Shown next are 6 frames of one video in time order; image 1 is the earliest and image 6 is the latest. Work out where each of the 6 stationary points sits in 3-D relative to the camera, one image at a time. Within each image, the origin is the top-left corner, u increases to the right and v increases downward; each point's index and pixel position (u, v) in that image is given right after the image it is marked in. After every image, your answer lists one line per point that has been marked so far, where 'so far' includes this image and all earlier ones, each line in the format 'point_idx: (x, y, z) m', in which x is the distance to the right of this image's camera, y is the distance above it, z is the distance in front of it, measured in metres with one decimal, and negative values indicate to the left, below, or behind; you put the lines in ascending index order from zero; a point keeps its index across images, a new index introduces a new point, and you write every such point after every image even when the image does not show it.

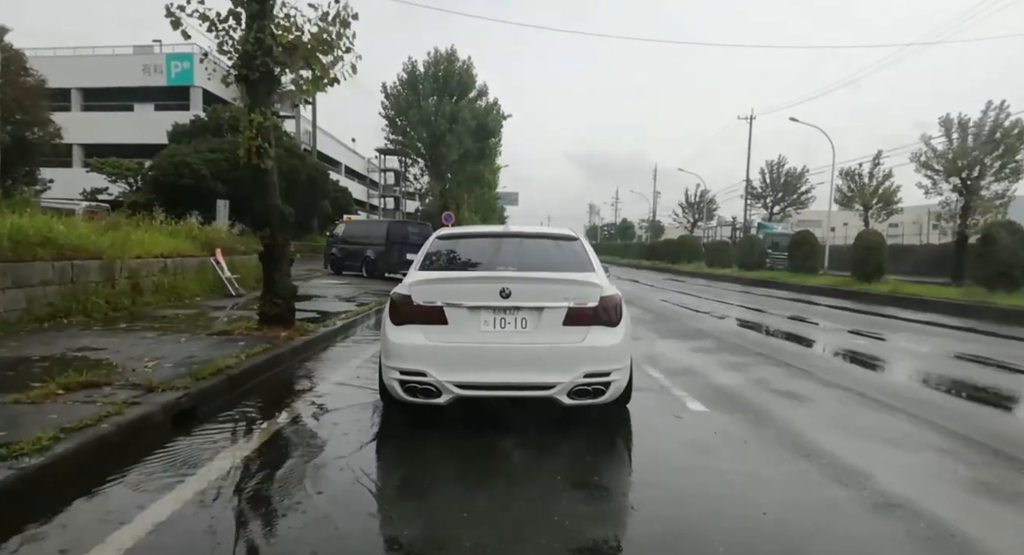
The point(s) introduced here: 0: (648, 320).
0: (+2.9, -0.9, +11.9) m
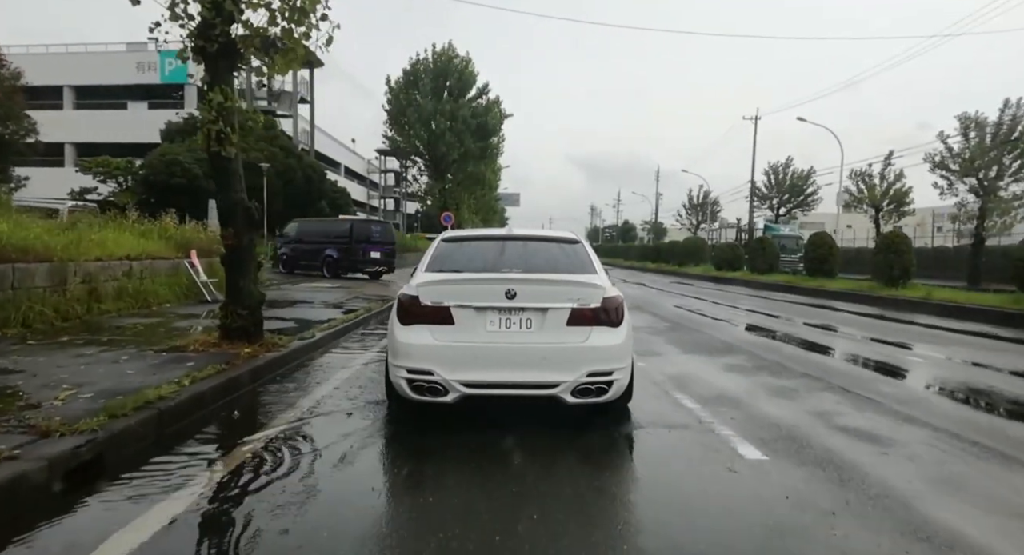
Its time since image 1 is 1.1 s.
0: (+2.9, -1.0, +10.8) m
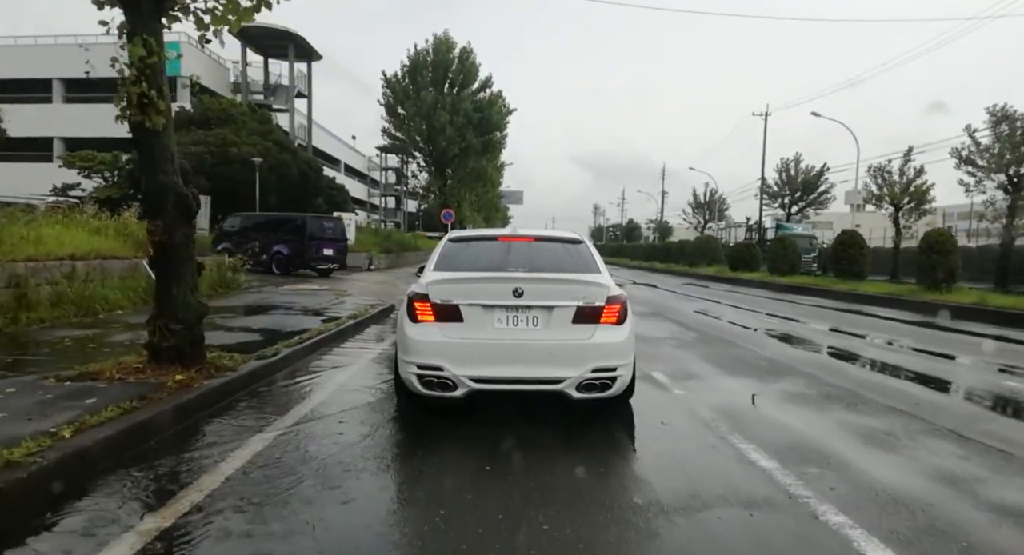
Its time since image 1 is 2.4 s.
0: (+3.0, -1.1, +9.3) m
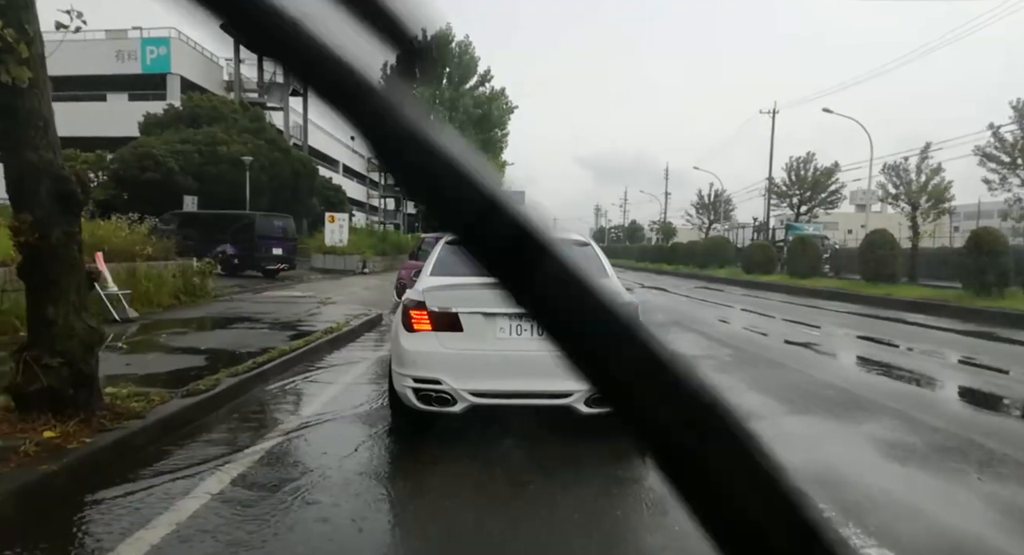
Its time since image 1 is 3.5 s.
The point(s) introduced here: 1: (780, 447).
0: (+3.0, -1.2, +7.9) m
1: (+2.1, -1.3, +4.4) m
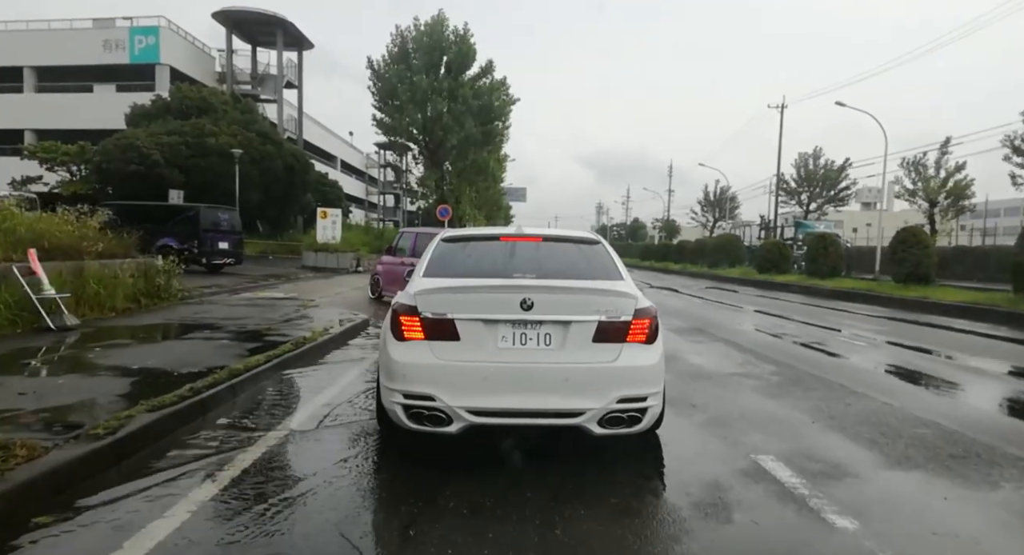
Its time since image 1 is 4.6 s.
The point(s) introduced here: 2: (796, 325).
0: (+3.1, -1.2, +6.6) m
1: (+2.1, -1.4, +3.1) m
2: (+7.4, -1.2, +14.1) m
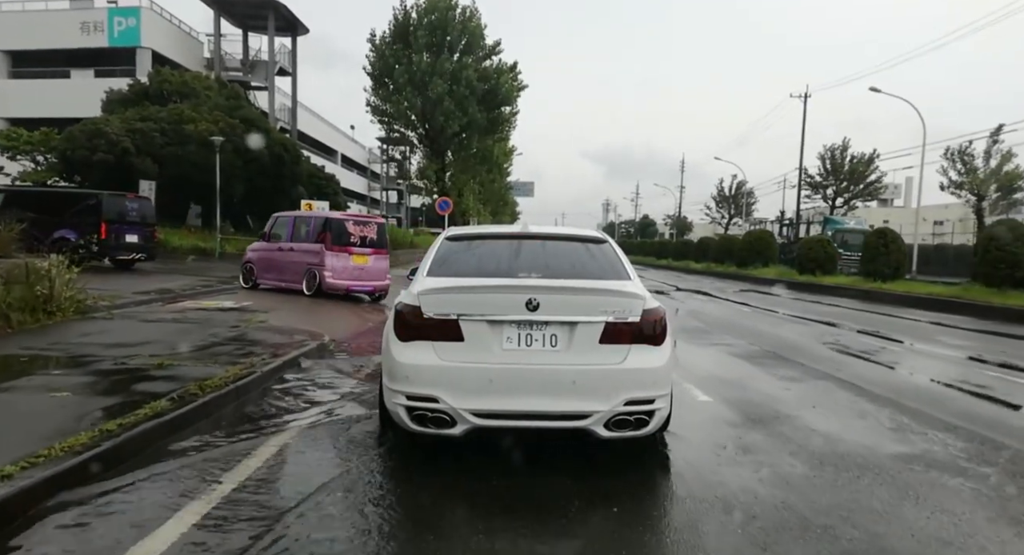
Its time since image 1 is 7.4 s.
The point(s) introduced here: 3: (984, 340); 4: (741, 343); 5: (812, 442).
0: (+3.2, -1.4, +3.7) m
1: (+2.2, -1.5, +0.3) m
2: (+7.6, -1.3, +11.2) m
3: (+10.1, -1.3, +11.5) m
4: (+4.0, -1.1, +9.2) m
5: (+2.5, -1.3, +4.4) m
